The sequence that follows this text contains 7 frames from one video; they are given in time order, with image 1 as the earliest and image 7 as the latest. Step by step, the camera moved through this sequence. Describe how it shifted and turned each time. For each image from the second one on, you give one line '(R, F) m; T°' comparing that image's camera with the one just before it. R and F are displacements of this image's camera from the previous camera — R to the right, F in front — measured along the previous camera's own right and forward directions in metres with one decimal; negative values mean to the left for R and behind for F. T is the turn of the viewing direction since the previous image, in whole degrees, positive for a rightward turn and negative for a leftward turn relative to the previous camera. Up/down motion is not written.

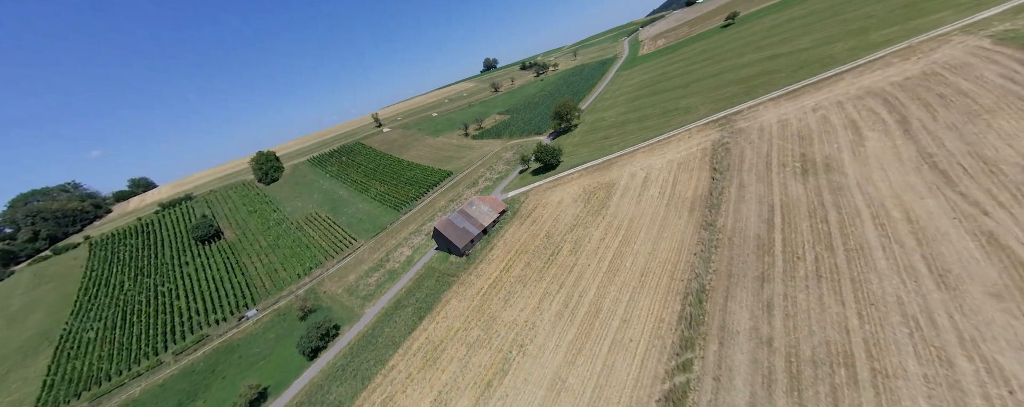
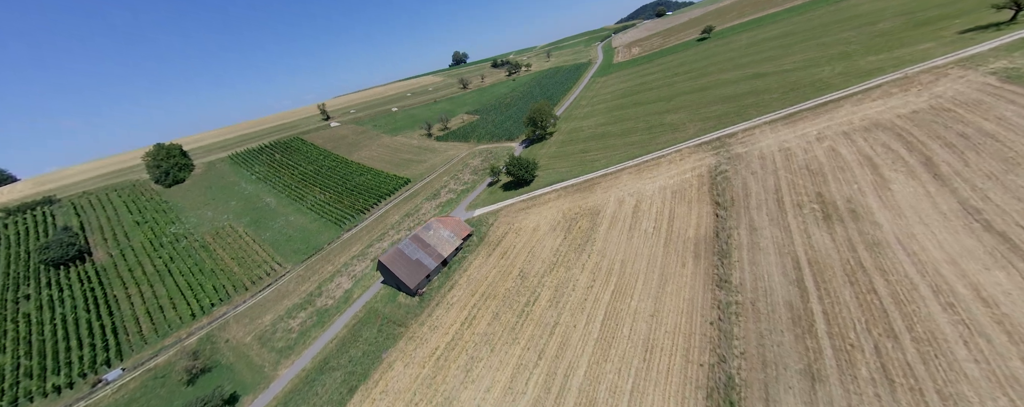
(-0.1, +7.3) m; +7°
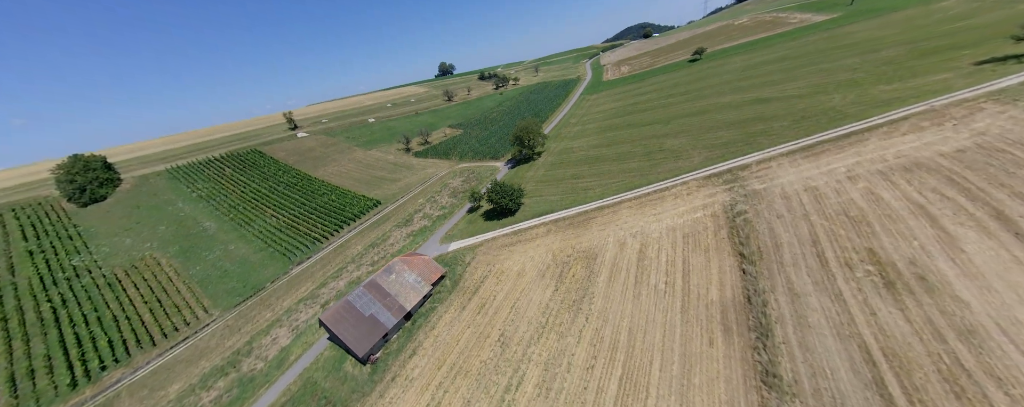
(+0.5, +6.0) m; +3°
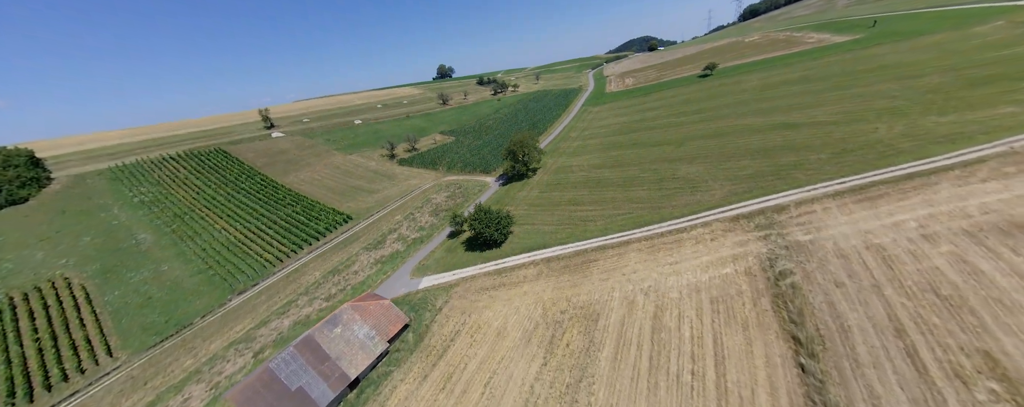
(+1.0, +6.2) m; +1°
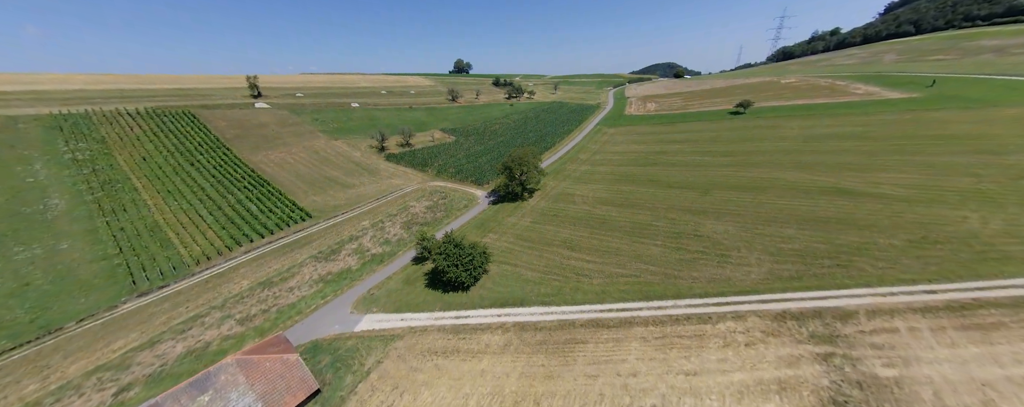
(+1.6, +7.0) m; 0°
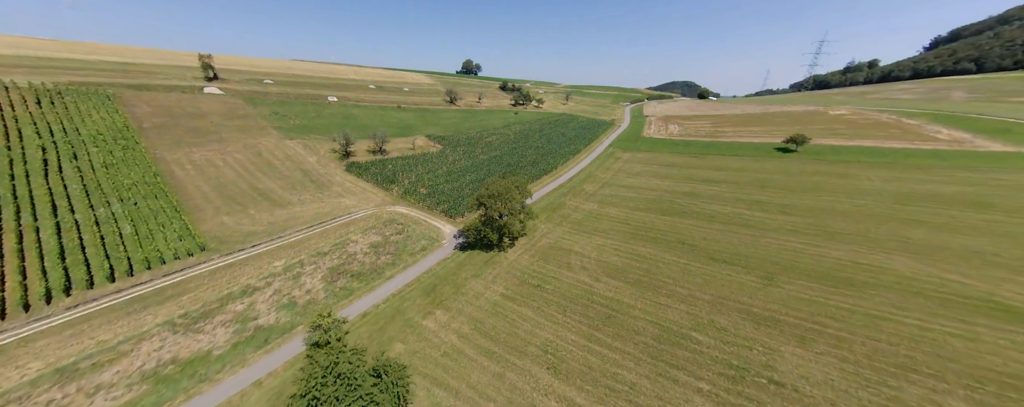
(+2.9, +11.9) m; -1°
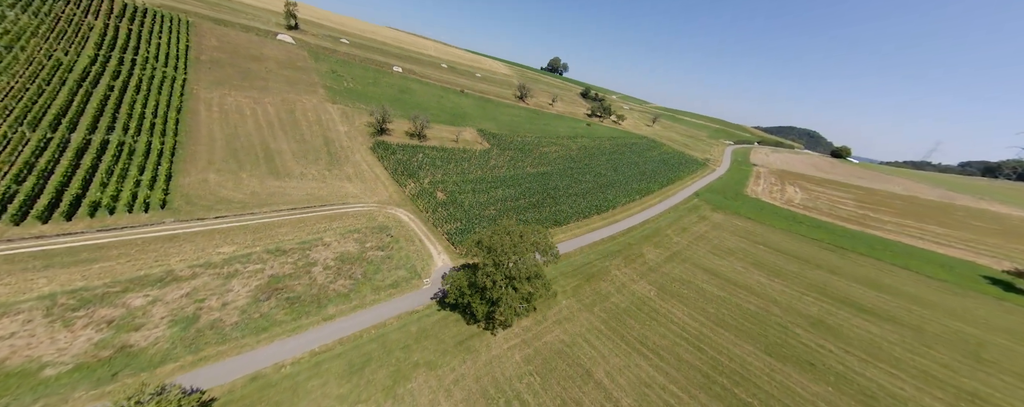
(+1.9, +10.6) m; -11°
